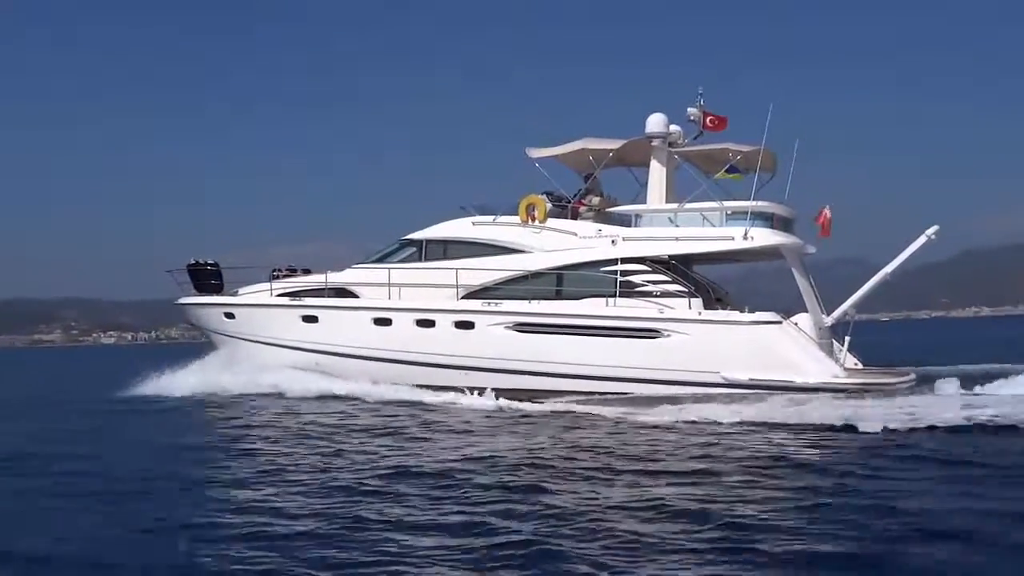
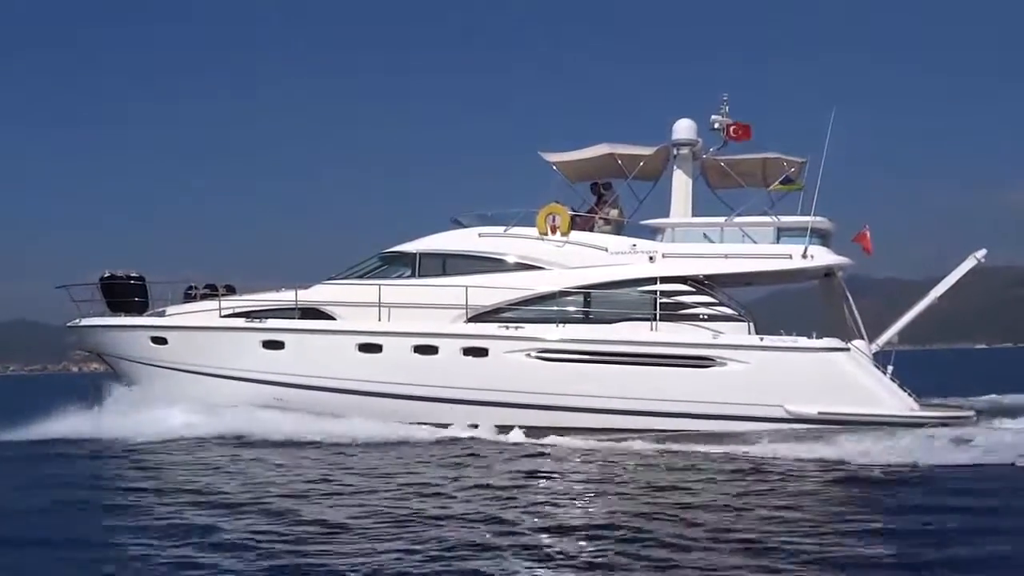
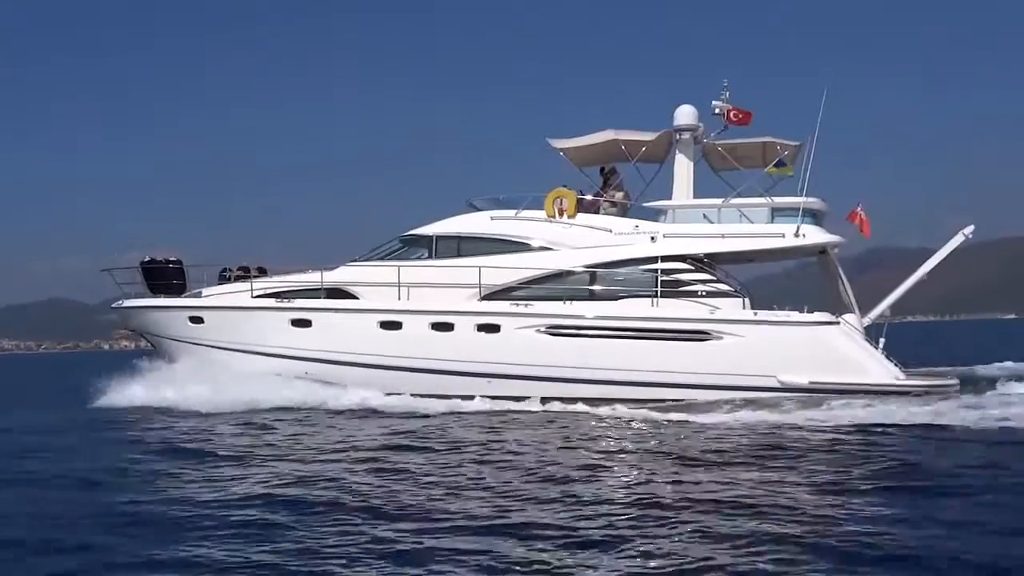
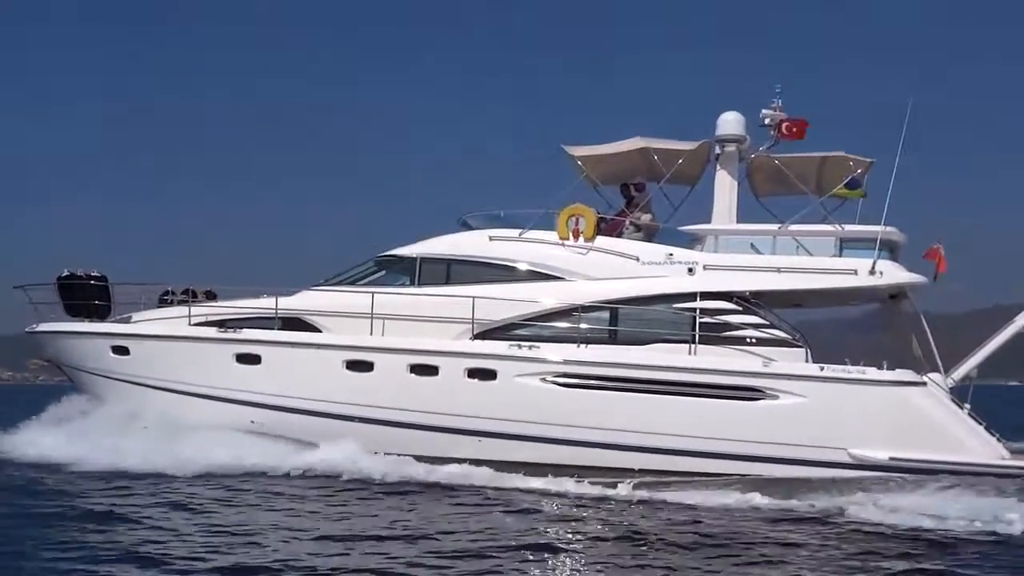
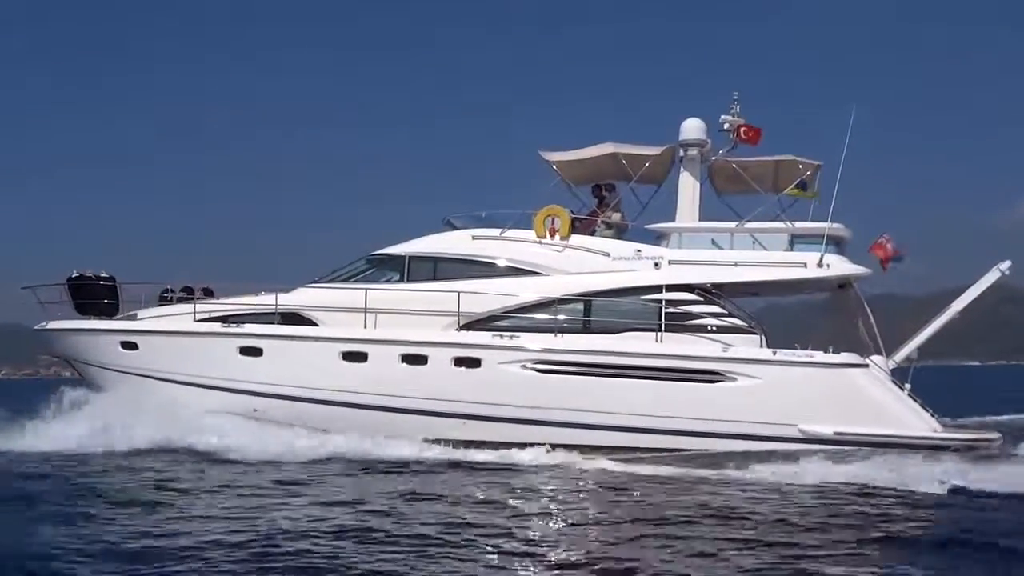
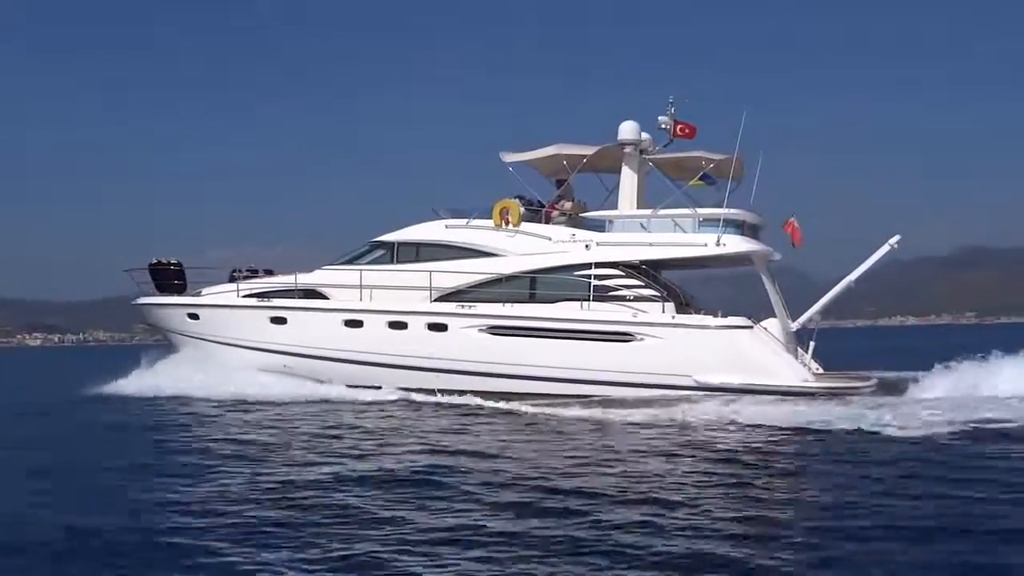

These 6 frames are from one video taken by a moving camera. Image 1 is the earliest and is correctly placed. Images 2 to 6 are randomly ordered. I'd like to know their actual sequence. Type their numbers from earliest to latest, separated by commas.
6, 3, 2, 5, 4
